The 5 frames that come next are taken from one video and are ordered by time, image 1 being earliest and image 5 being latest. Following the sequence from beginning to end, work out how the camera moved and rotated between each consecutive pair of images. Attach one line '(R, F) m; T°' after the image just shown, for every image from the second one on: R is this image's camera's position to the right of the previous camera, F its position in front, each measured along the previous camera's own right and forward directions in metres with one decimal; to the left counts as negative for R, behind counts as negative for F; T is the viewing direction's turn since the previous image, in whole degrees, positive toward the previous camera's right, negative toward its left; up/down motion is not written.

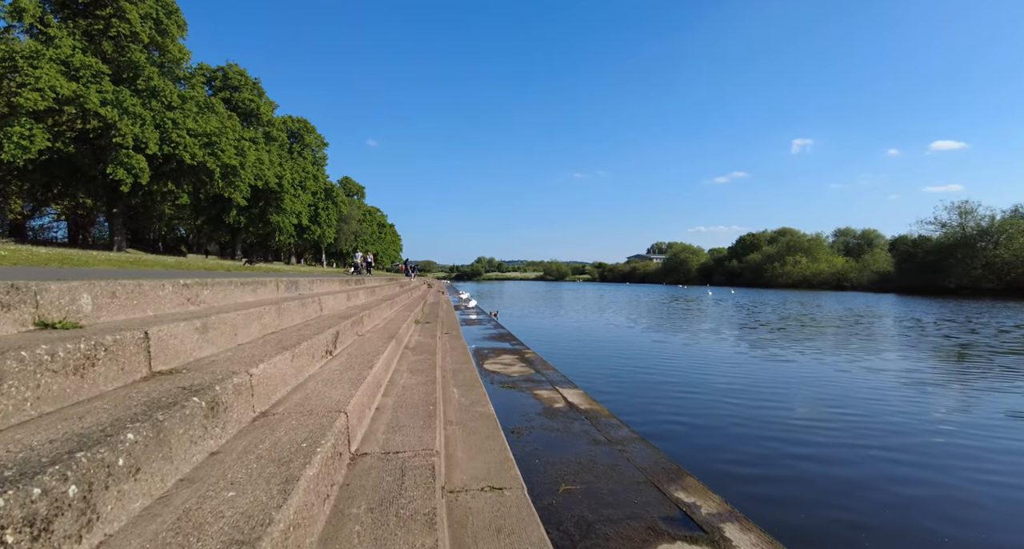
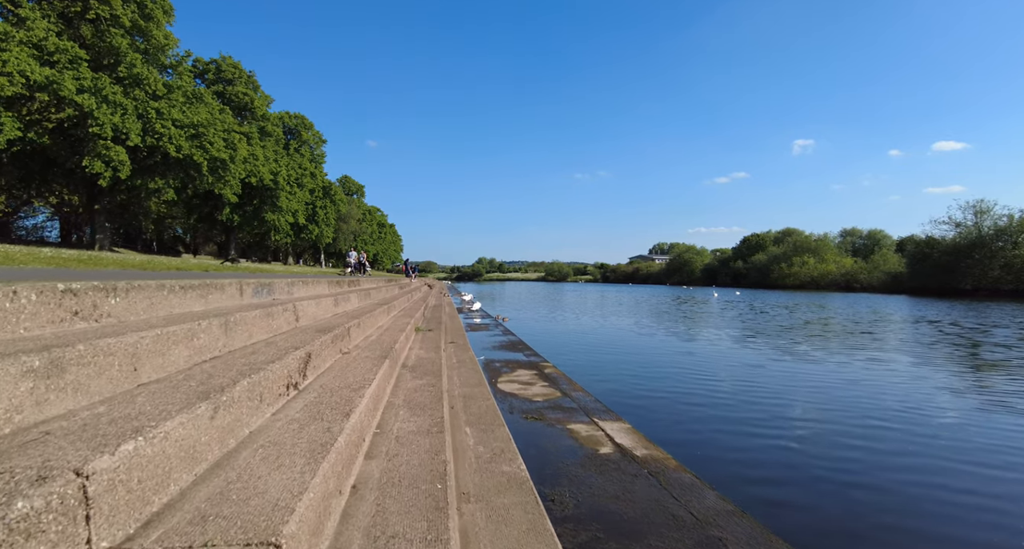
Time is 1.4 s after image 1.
(-0.3, +1.6) m; 0°
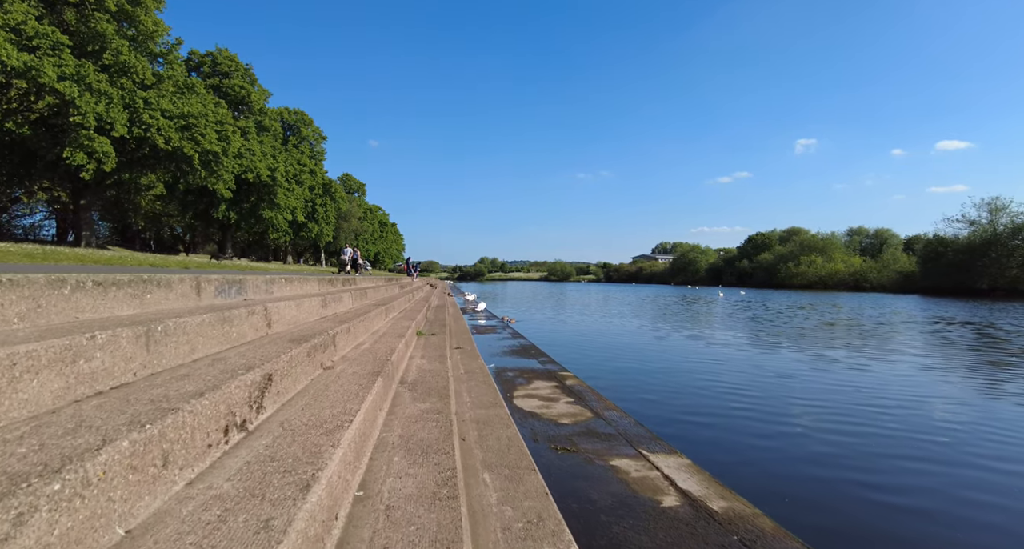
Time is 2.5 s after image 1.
(-0.2, +1.3) m; 0°
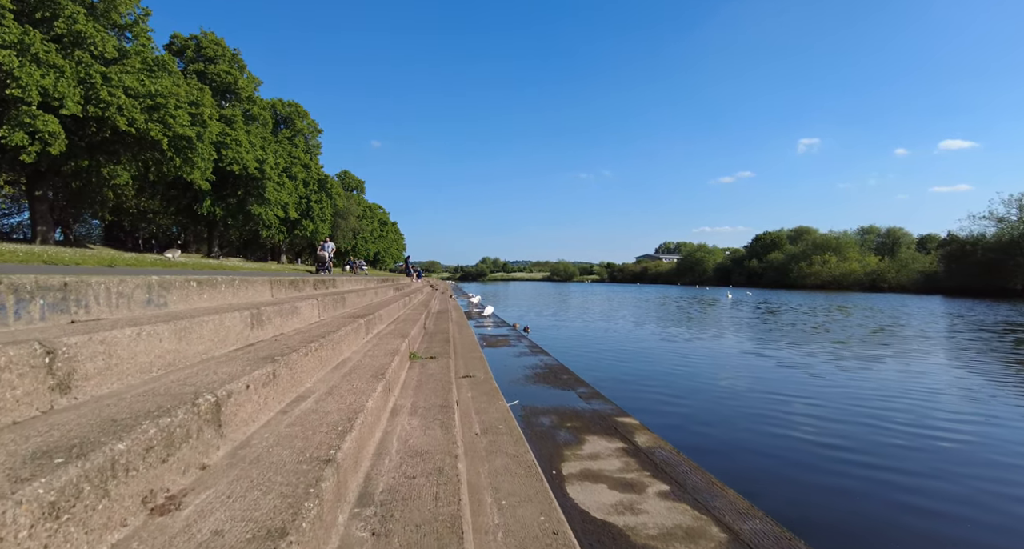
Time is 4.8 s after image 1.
(-0.4, +2.9) m; 0°
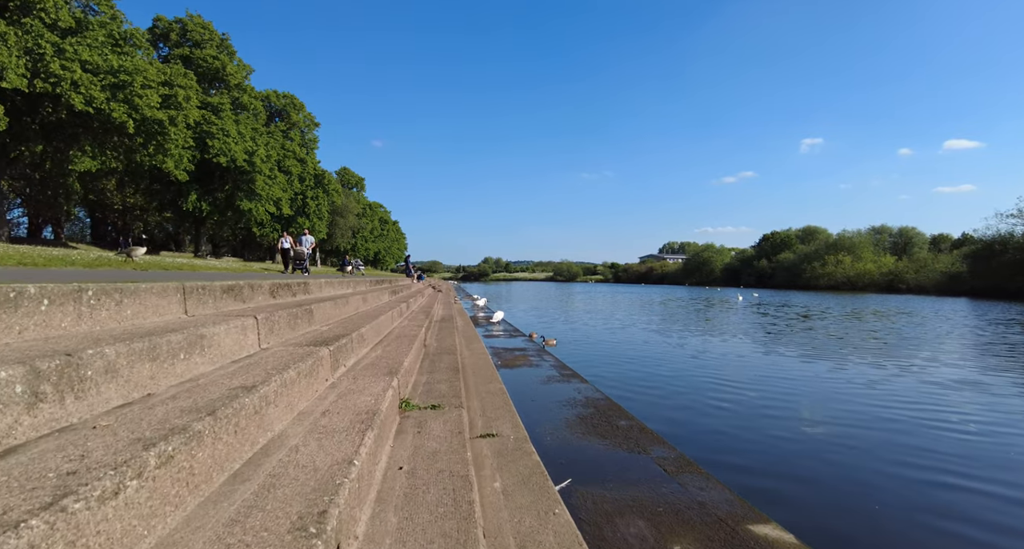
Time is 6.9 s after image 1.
(-0.4, +2.6) m; 0°
